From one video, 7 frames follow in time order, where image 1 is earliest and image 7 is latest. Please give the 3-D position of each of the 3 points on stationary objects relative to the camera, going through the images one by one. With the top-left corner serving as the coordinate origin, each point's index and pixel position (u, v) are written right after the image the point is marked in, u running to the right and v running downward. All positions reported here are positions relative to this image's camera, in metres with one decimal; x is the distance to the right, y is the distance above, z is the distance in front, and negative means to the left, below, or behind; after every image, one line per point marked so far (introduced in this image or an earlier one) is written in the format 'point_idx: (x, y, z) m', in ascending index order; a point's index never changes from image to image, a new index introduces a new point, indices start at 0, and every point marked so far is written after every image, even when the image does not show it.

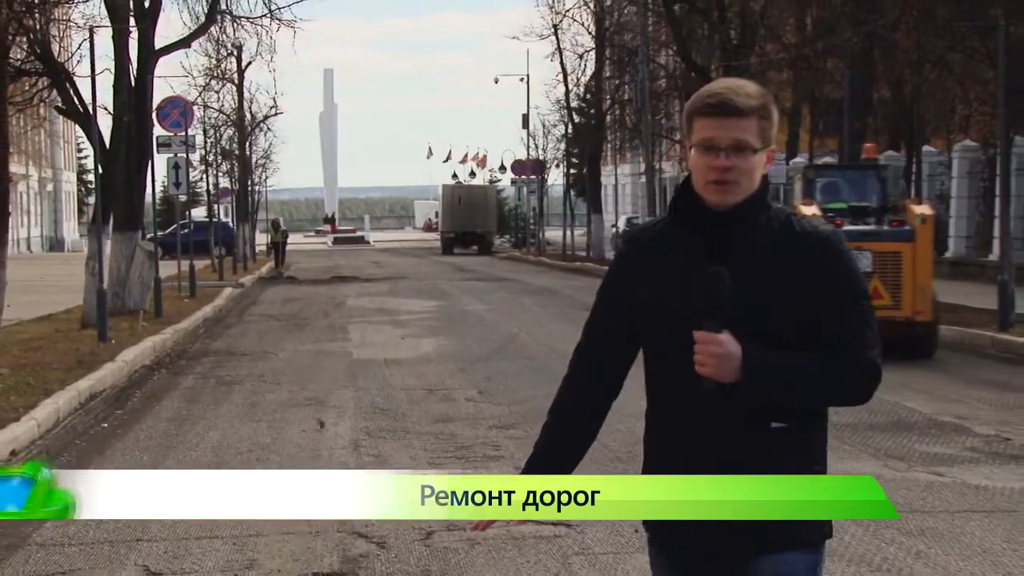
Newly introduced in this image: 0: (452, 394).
0: (-0.7, -1.0, +11.8) m
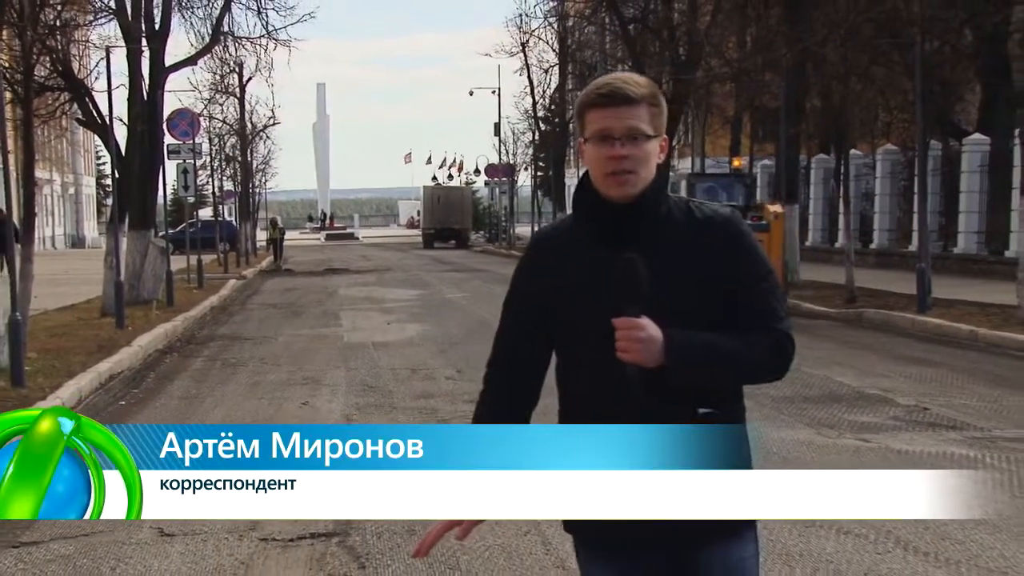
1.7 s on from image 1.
0: (-0.9, -0.9, +12.4) m
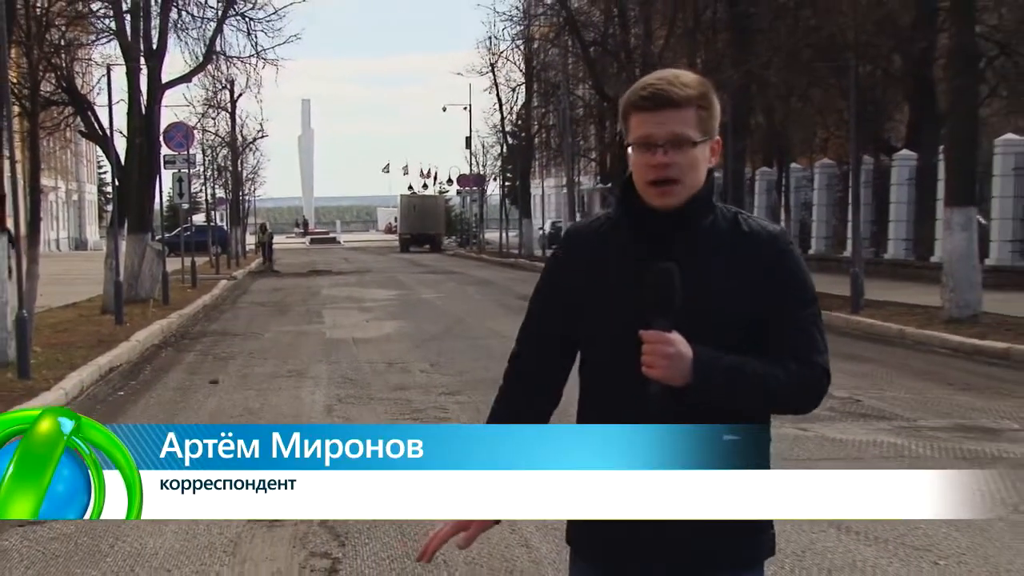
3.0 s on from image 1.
0: (-1.1, -0.9, +12.8) m
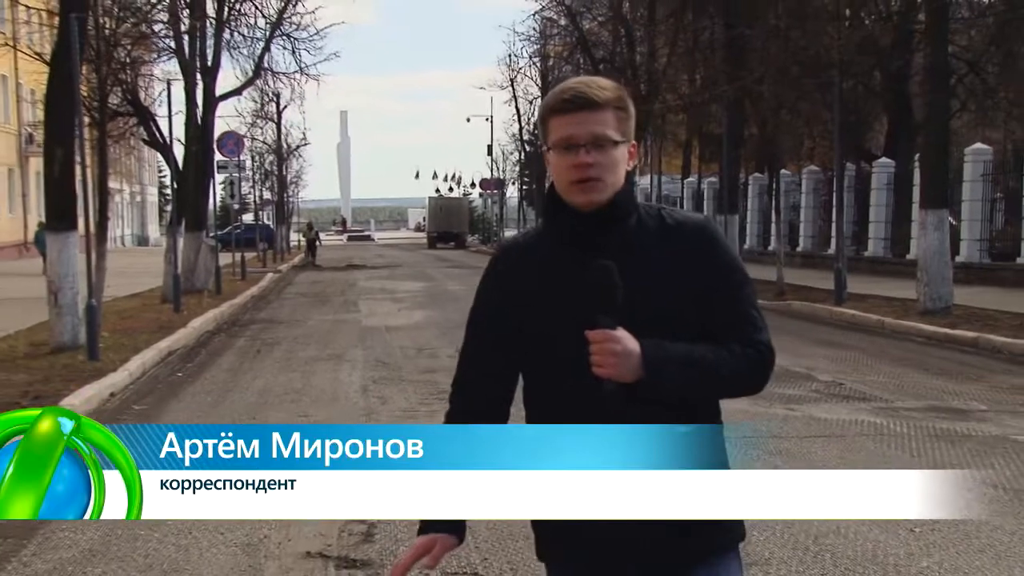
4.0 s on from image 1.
0: (-0.9, -0.8, +13.4) m
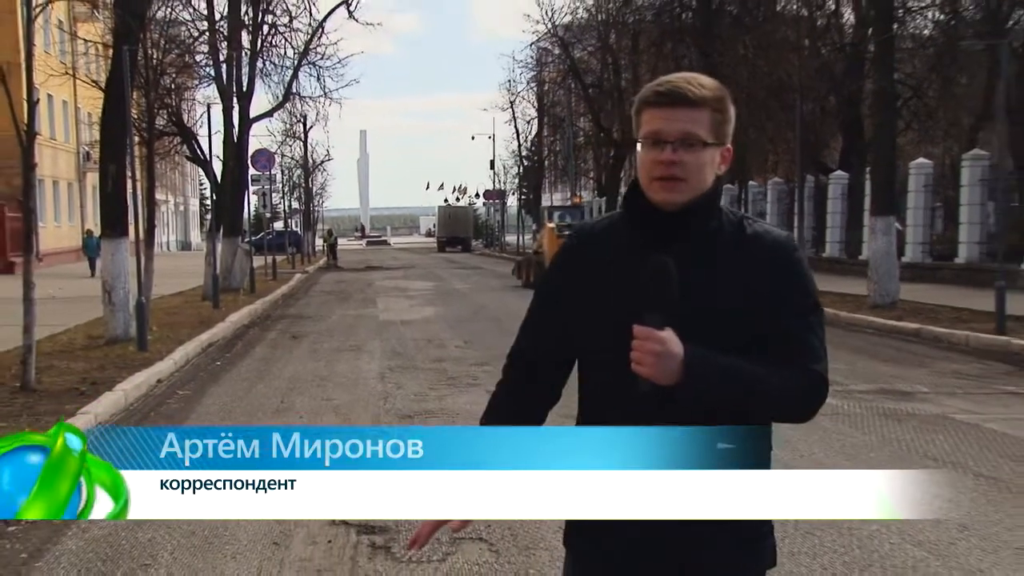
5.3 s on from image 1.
0: (-1.0, -0.8, +14.3) m
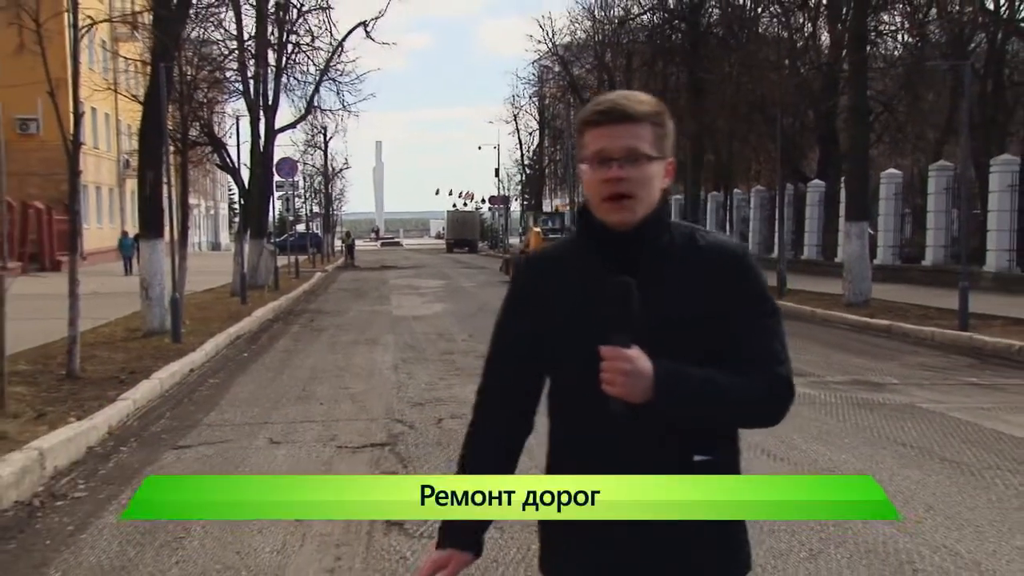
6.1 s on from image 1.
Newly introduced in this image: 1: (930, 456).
0: (-0.9, -0.8, +14.9) m
1: (+3.0, -1.2, +7.6) m
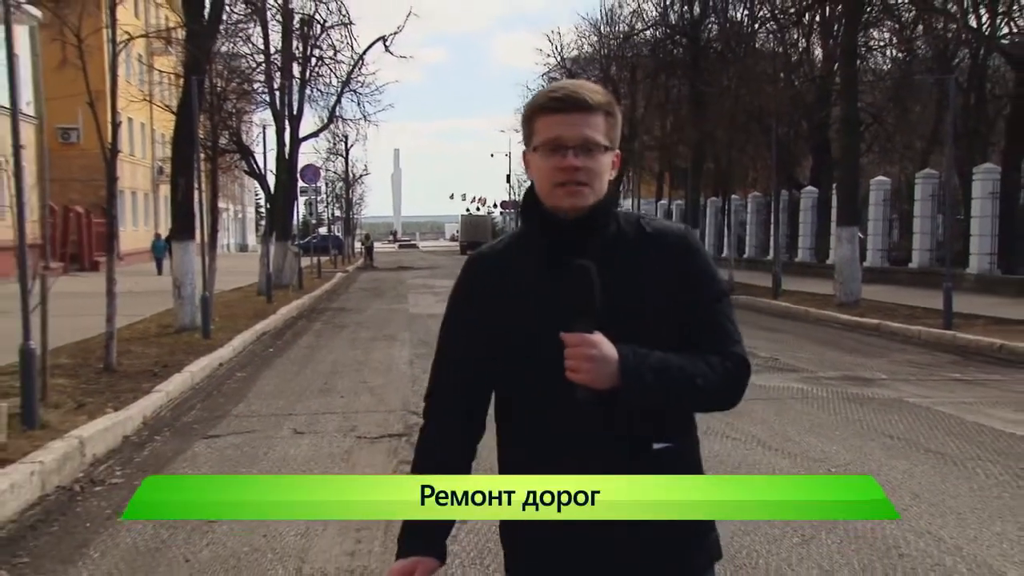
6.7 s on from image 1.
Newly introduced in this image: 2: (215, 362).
0: (-0.7, -0.8, +15.3) m
1: (+3.1, -1.2, +8.0) m
2: (-3.3, -0.8, +11.3) m
